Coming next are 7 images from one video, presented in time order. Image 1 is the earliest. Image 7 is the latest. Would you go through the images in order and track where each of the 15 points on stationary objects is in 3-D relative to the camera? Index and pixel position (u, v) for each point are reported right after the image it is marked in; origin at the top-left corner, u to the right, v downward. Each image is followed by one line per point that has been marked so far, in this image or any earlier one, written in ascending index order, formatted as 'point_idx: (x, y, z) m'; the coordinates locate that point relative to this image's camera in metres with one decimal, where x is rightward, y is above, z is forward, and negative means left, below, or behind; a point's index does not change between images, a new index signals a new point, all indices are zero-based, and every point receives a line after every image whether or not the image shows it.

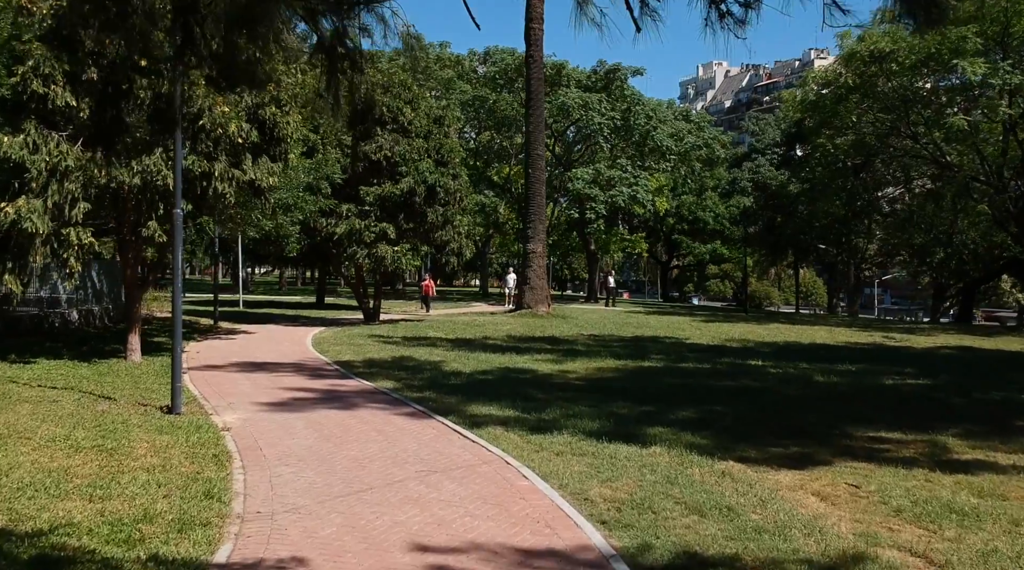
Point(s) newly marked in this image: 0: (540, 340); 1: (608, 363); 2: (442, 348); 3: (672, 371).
0: (+0.6, -1.2, +19.9) m
1: (+1.6, -1.3, +15.5) m
2: (-1.3, -1.2, +17.8) m
3: (+2.6, -1.4, +14.6) m
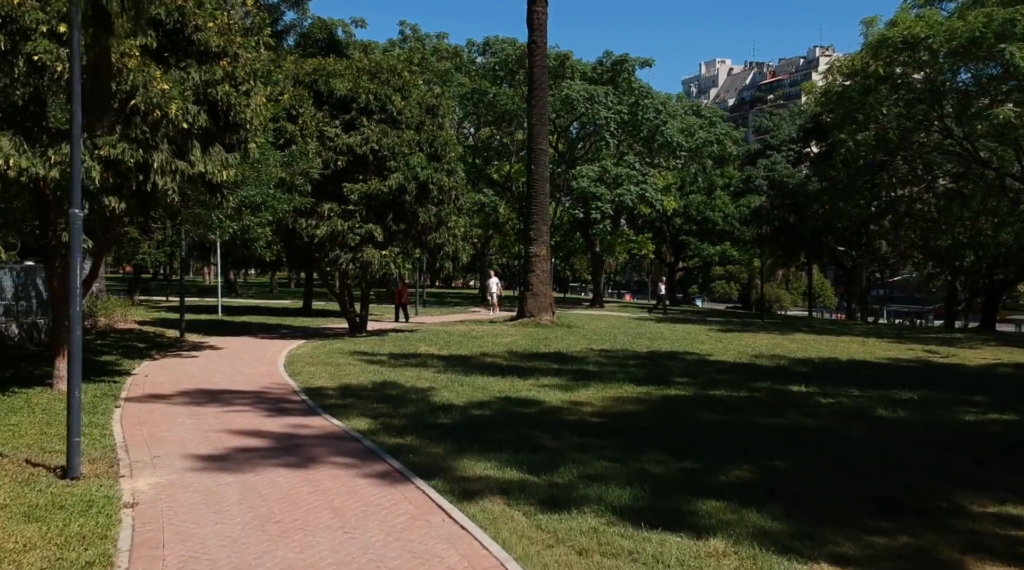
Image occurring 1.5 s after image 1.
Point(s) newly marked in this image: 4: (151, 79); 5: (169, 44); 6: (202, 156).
0: (+0.7, -1.4, +17.6) m
1: (+1.7, -1.5, +13.2) m
2: (-1.3, -1.4, +15.4) m
3: (+2.6, -1.6, +12.2) m
4: (-4.2, +2.4, +10.7) m
5: (-4.4, +3.1, +11.8) m
6: (-4.0, +1.7, +11.8) m
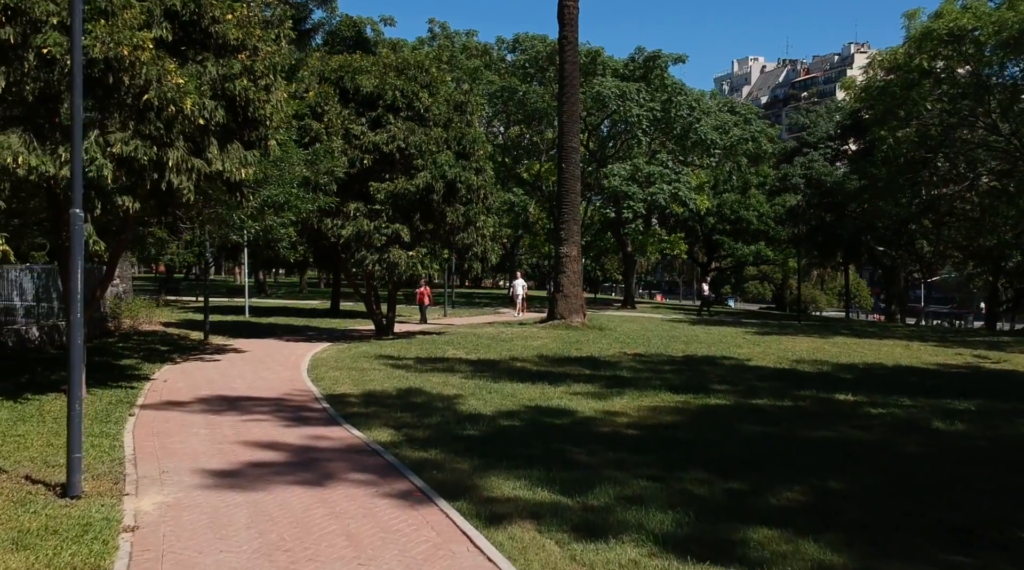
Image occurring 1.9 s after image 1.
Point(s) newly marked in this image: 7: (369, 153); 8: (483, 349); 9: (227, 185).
0: (+1.2, -1.4, +16.9) m
1: (+2.1, -1.6, +12.5) m
2: (-0.8, -1.4, +14.9) m
3: (+3.0, -1.6, +11.5) m
4: (-3.9, +2.4, +10.2) m
5: (-4.0, +3.1, +11.3) m
6: (-3.6, +1.6, +11.3) m
7: (-3.1, +2.8, +19.7) m
8: (-0.6, -1.3, +19.1) m
9: (-3.8, +1.3, +12.2) m
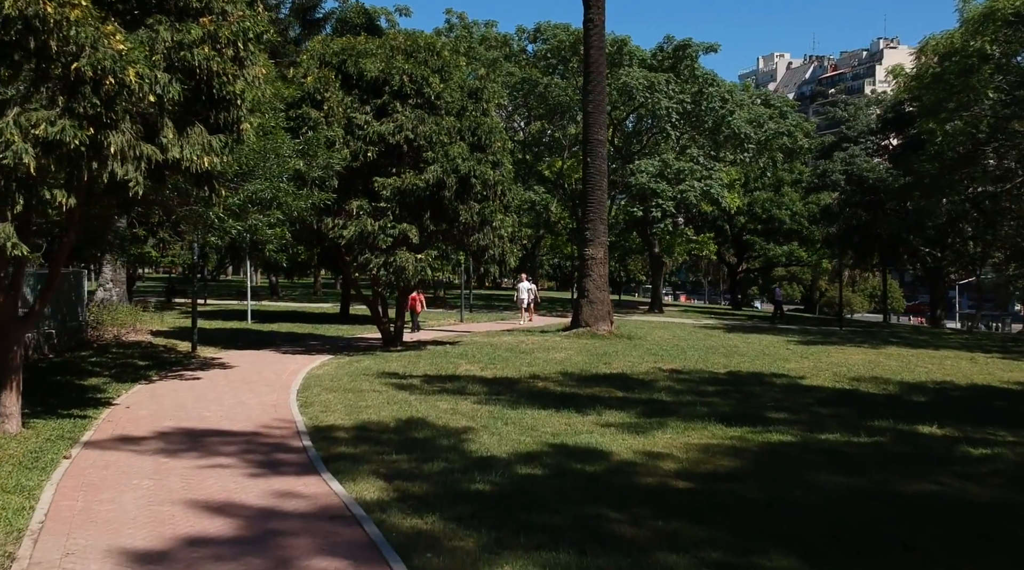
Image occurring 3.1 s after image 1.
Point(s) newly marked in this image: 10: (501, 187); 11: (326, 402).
0: (+1.6, -1.5, +14.8) m
1: (+2.3, -1.7, +10.4) m
2: (-0.5, -1.6, +12.8) m
3: (+3.2, -1.8, +9.4) m
4: (-3.7, +2.2, +8.3) m
5: (-3.8, +2.9, +9.4) m
6: (-3.4, +1.5, +9.3) m
7: (-2.7, +2.7, +17.7) m
8: (-0.2, -1.5, +17.1) m
9: (-3.6, +1.2, +10.3) m
10: (-0.2, +2.0, +18.6) m
11: (-2.5, -1.6, +12.5) m
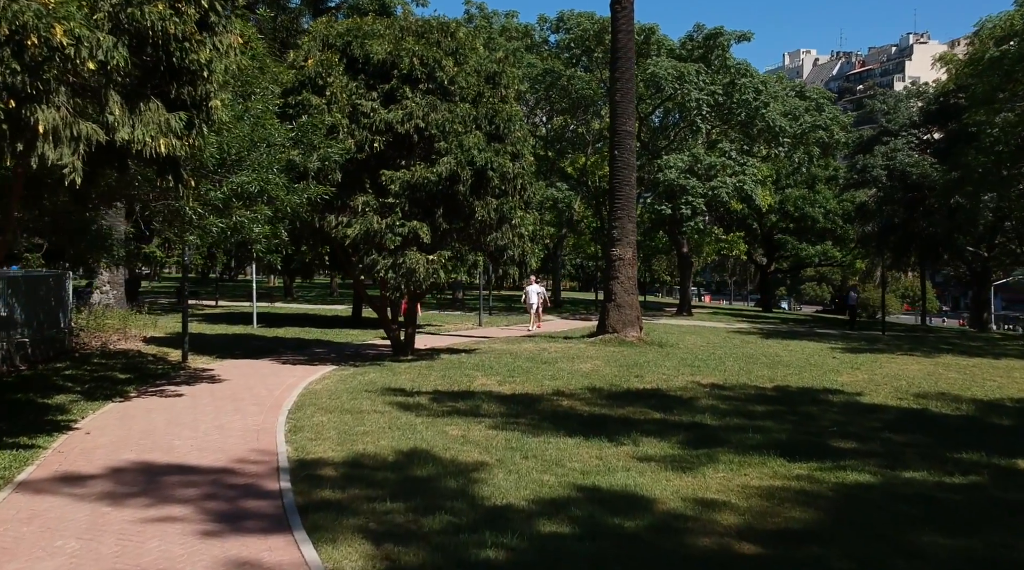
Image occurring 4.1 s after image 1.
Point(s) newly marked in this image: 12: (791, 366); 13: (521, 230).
0: (+1.9, -1.6, +13.1) m
1: (+2.5, -1.8, +8.7) m
2: (-0.3, -1.6, +11.1) m
3: (+3.4, -1.8, +7.6) m
4: (-3.5, +2.2, +6.6) m
5: (-3.6, +2.9, +7.7) m
6: (-3.2, +1.4, +7.7) m
7: (-2.3, +2.6, +16.1) m
8: (+0.1, -1.5, +15.4) m
9: (-3.4, +1.1, +8.7) m
10: (+0.2, +1.9, +16.9) m
11: (-2.3, -1.7, +10.8) m
12: (+5.5, -1.6, +18.2) m
13: (+0.2, +1.0, +16.9) m
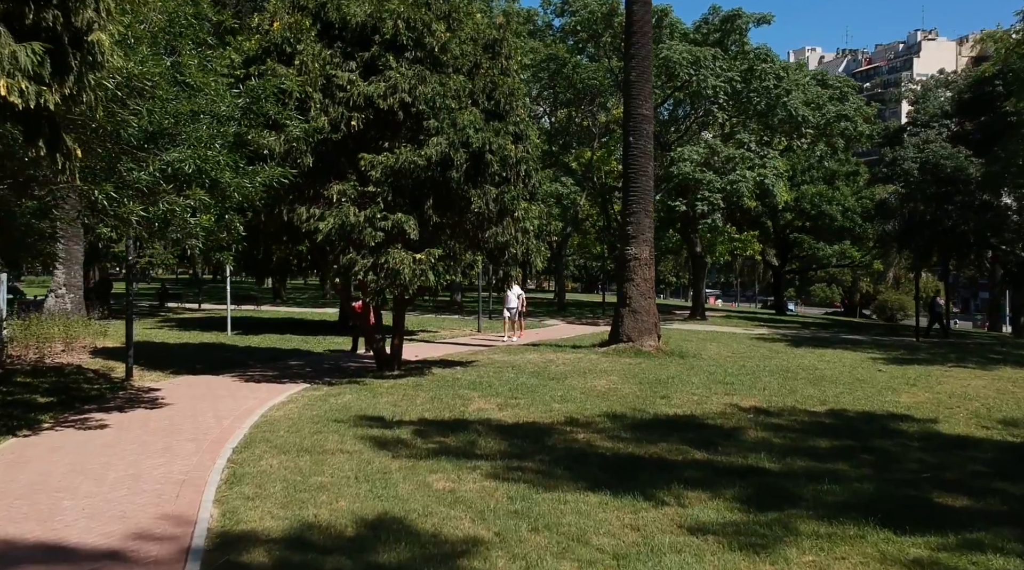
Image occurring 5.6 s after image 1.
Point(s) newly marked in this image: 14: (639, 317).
0: (+1.9, -1.7, +10.6) m
1: (+2.5, -1.8, +6.2) m
2: (-0.2, -1.7, +8.7) m
3: (+3.4, -1.9, +5.1) m
4: (-3.5, +2.1, +4.2) m
5: (-3.6, +2.8, +5.3) m
6: (-3.2, +1.4, +5.2) m
7: (-2.3, +2.6, +13.6) m
8: (+0.2, -1.6, +12.9) m
9: (-3.3, +1.1, +6.2) m
10: (+0.2, +1.9, +14.4) m
11: (-2.3, -1.7, +8.4) m
12: (+5.6, -1.7, +15.7) m
13: (+0.2, +1.0, +14.5) m
14: (+2.7, -0.7, +19.9) m
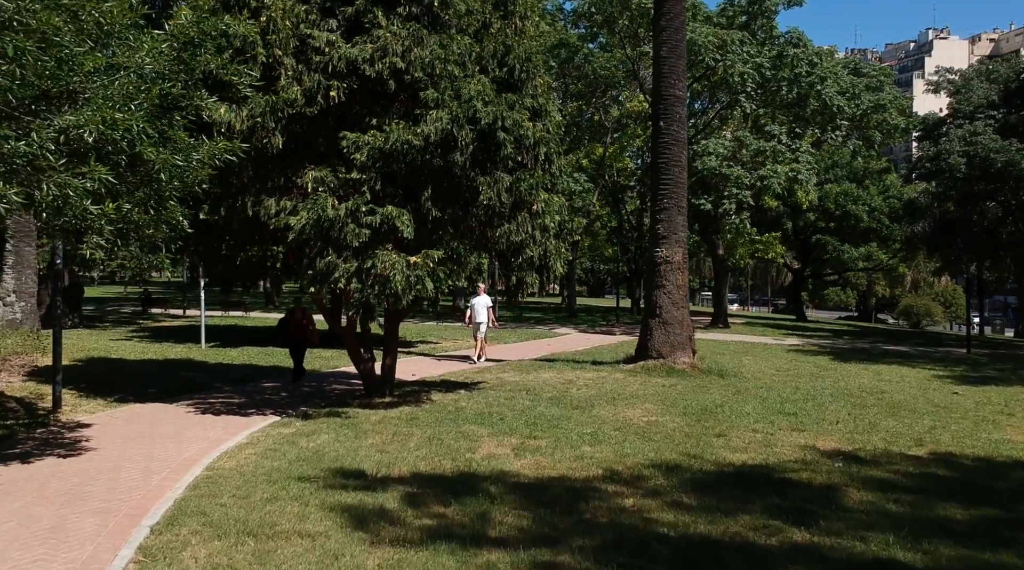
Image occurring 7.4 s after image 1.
0: (+2.1, -1.8, +8.0) m
1: (+2.7, -1.9, +3.5) m
2: (0.0, -1.8, +6.0) m
3: (+3.6, -2.0, +2.5) m
4: (-3.3, +2.0, +1.6) m
5: (-3.4, +2.7, +2.7) m
6: (-3.0, +1.3, +2.6) m
7: (-2.1, +2.5, +11.0) m
8: (+0.4, -1.7, +10.3) m
9: (-3.2, +1.0, +3.6) m
10: (+0.4, +1.7, +11.8) m
11: (-2.1, -1.8, +5.7) m
12: (+5.8, -1.8, +13.1) m
13: (+0.4, +0.8, +11.8) m
14: (+3.0, -0.8, +17.3) m
